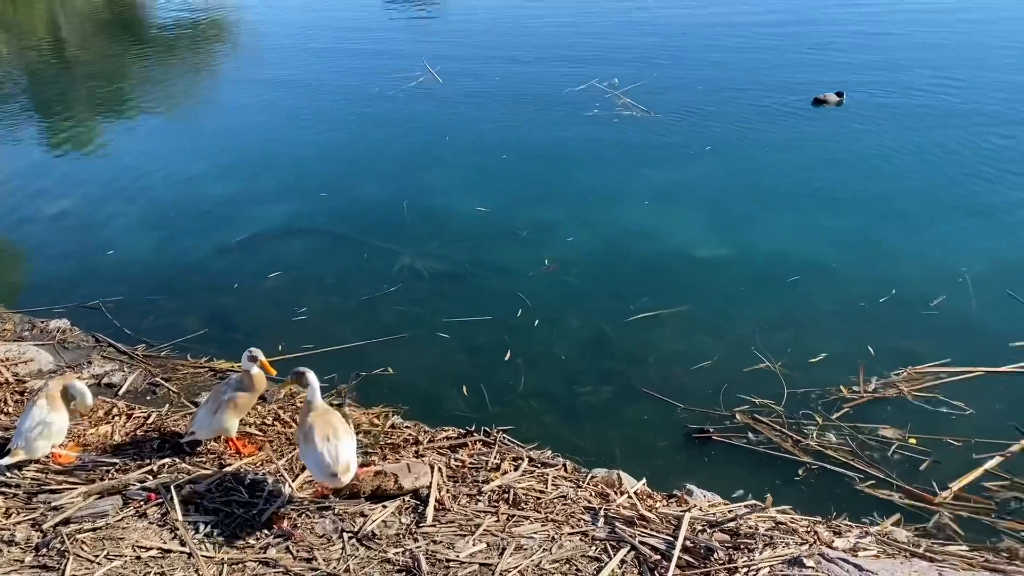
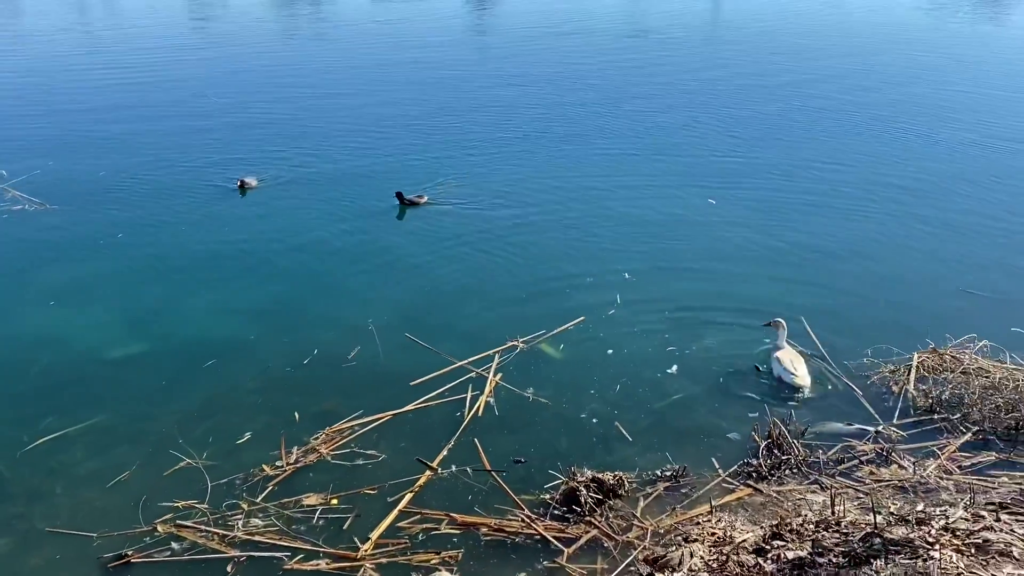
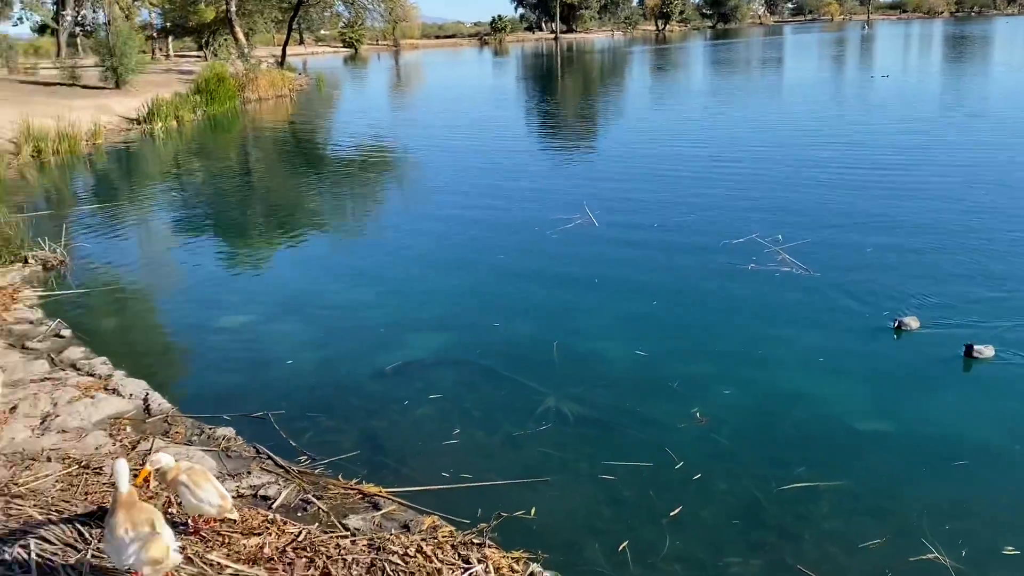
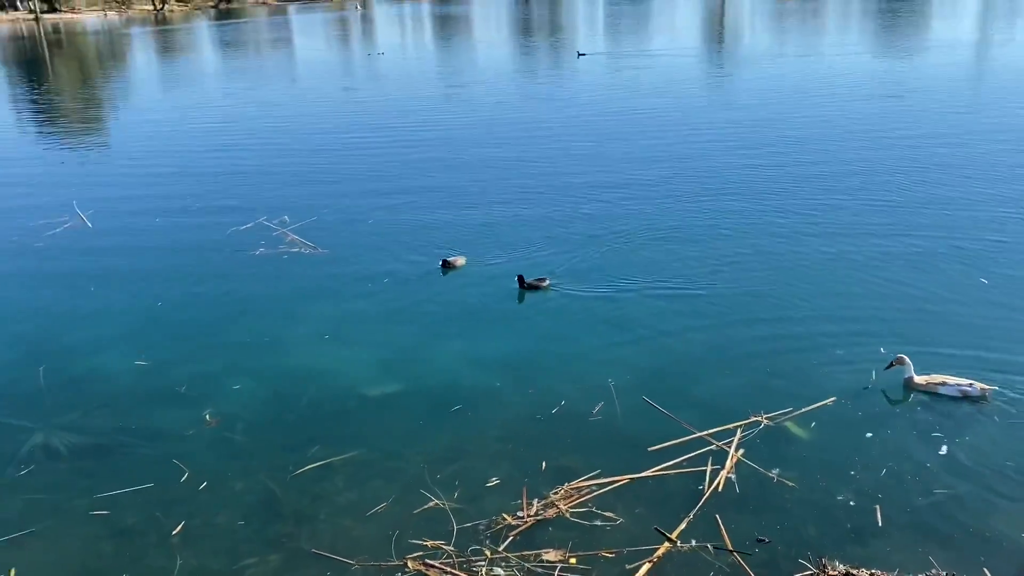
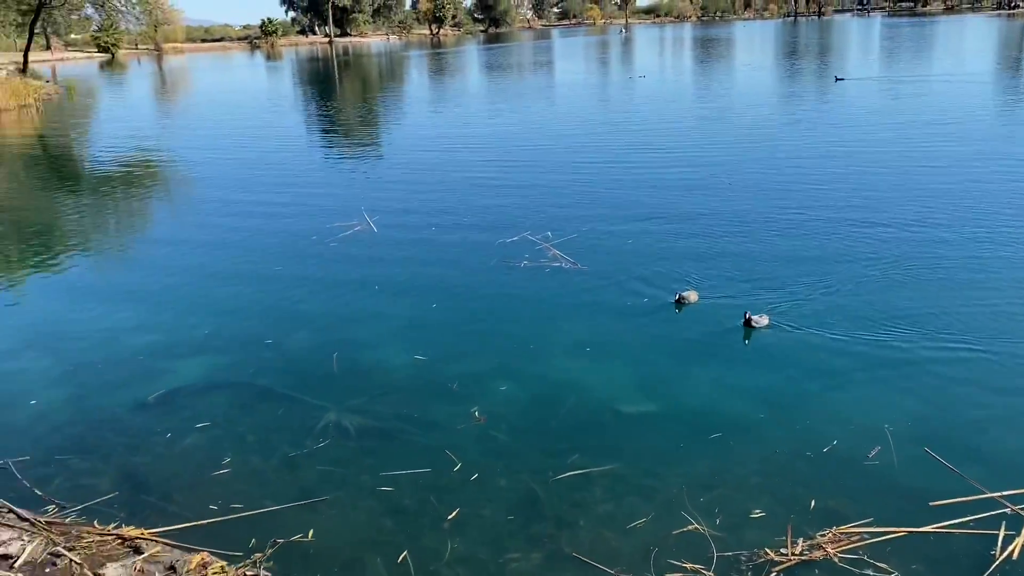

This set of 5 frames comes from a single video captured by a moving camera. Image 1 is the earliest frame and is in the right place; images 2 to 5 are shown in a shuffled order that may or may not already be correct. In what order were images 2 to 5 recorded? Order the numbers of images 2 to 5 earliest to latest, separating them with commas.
2, 4, 5, 3
